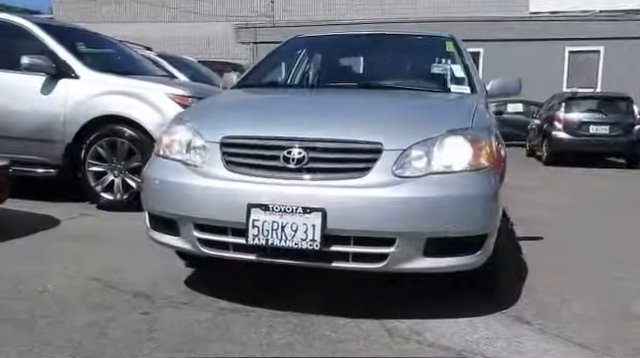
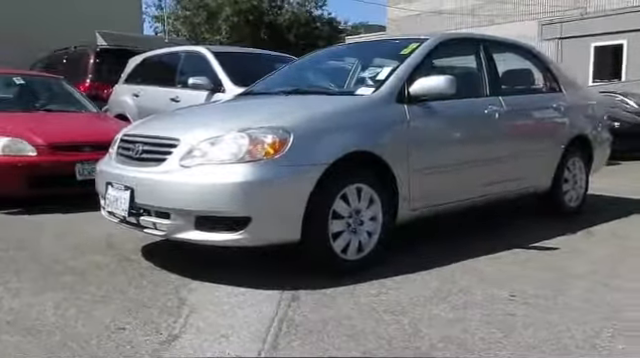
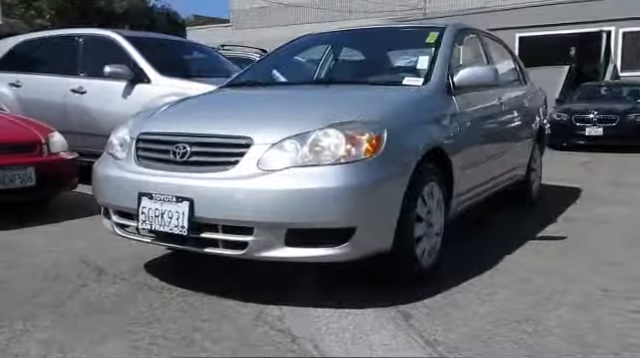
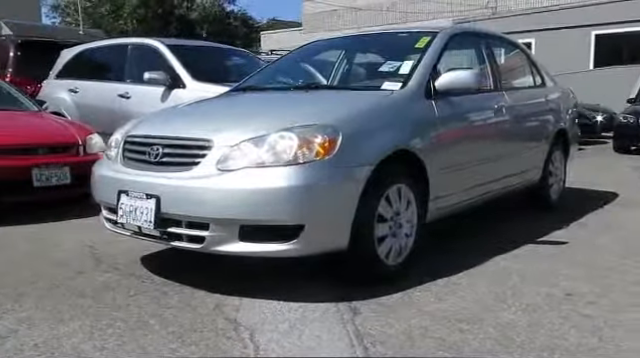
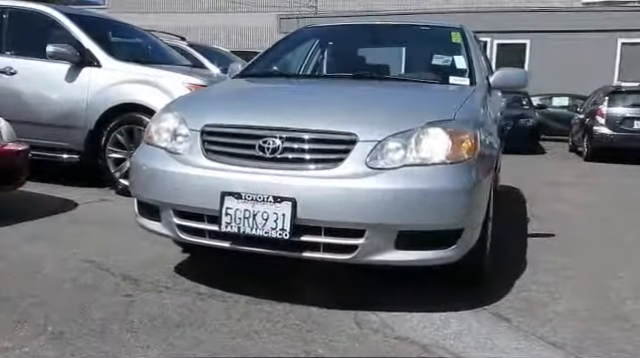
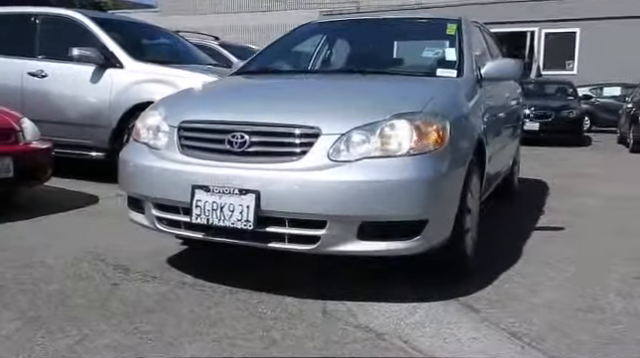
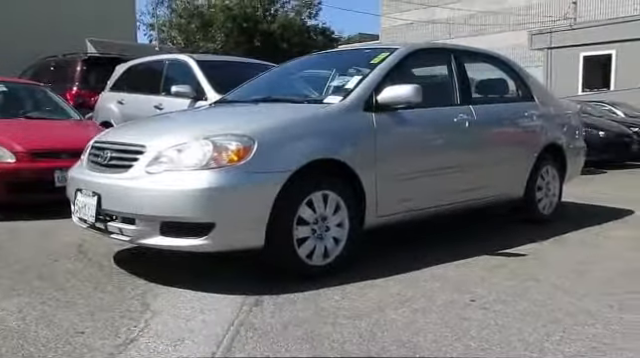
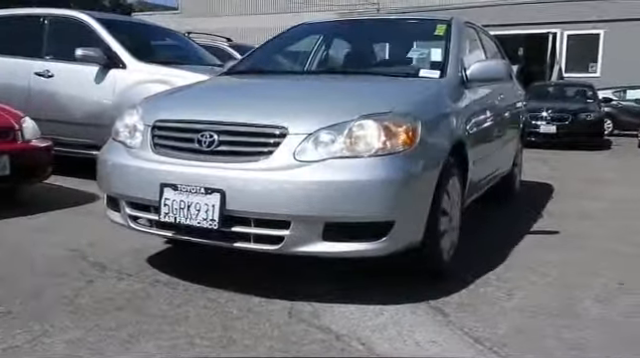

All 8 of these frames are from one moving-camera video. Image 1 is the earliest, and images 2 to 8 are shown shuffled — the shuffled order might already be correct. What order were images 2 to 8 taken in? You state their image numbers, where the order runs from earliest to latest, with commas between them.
5, 6, 8, 3, 4, 2, 7
